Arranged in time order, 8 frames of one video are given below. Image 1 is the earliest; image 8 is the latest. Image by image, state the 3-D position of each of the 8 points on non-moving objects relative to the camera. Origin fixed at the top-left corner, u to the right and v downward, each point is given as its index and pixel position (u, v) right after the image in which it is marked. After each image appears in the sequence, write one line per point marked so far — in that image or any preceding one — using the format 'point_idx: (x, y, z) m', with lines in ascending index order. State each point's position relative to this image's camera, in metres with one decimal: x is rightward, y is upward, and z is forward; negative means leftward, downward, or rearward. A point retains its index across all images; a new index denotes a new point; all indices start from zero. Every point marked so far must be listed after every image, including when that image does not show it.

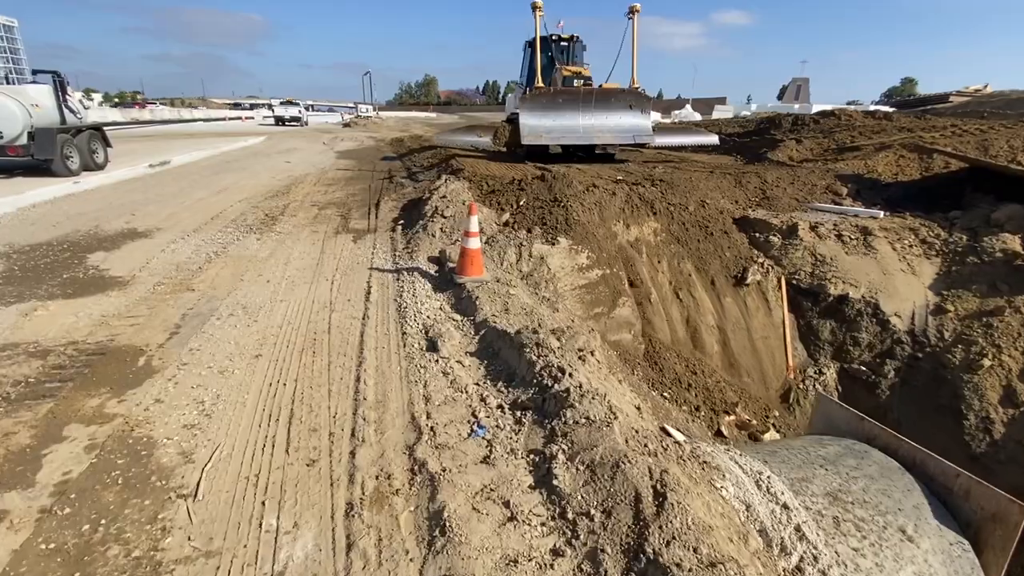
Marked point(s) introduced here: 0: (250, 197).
0: (-6.2, +2.2, +11.8) m
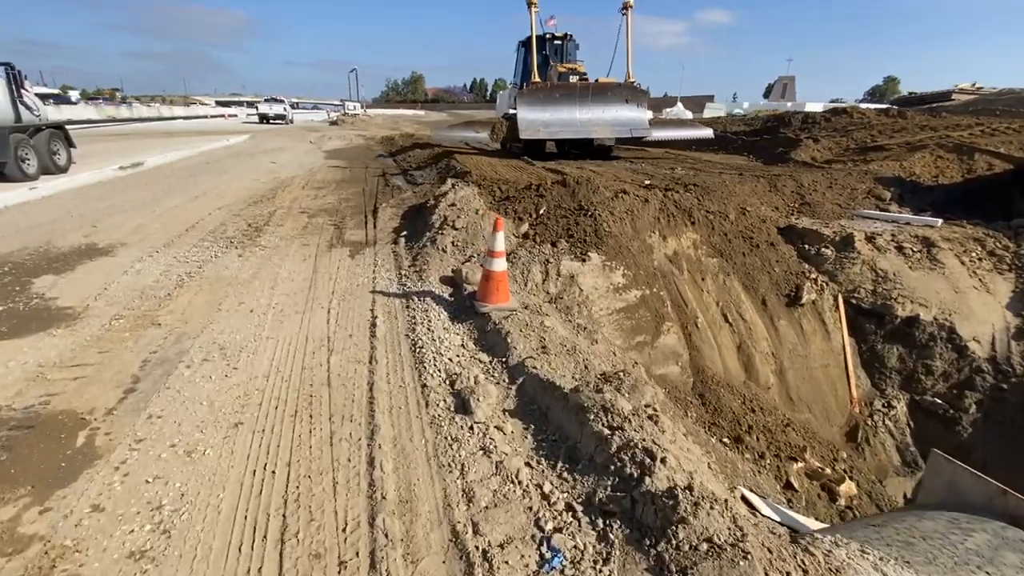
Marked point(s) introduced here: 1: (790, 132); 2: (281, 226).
0: (-6.0, +1.8, +10.6) m
1: (+10.8, +6.0, +19.3) m
2: (-4.2, +1.1, +9.0) m
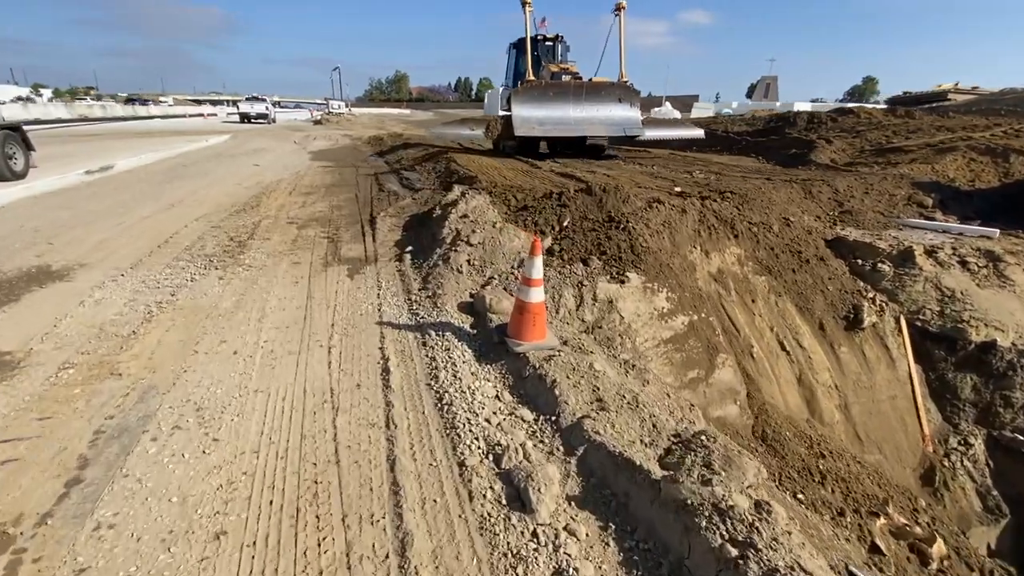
0: (-5.8, +1.4, +9.6) m
1: (+10.7, +5.8, +18.7) m
2: (-3.9, +0.8, +7.9) m
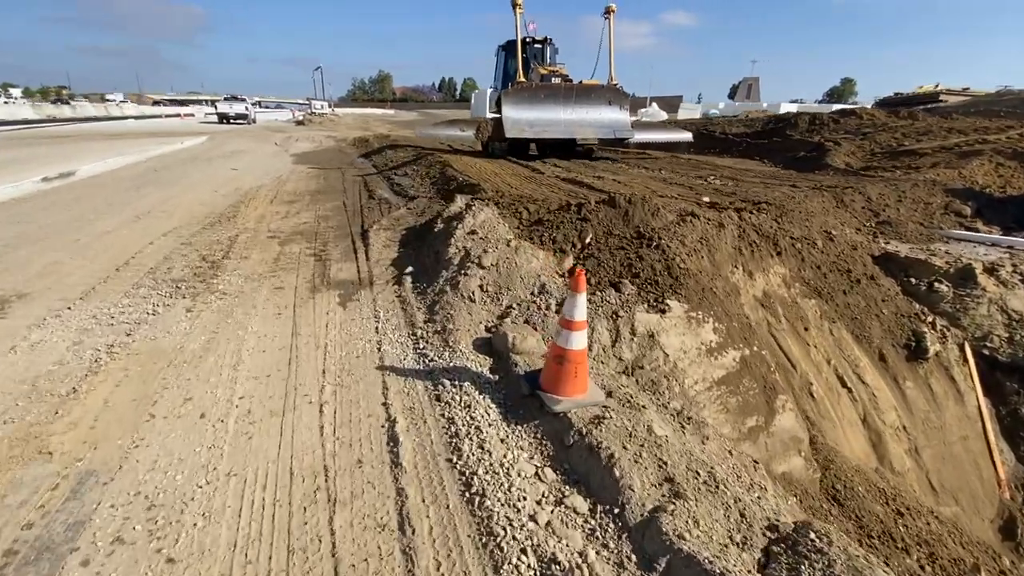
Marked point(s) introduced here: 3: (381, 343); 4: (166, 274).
0: (-5.7, +1.1, +8.6) m
1: (+10.5, +5.6, +18.2) m
2: (-3.7, +0.4, +7.0) m
3: (-1.3, -0.5, +4.8) m
4: (-4.3, +0.2, +6.2) m
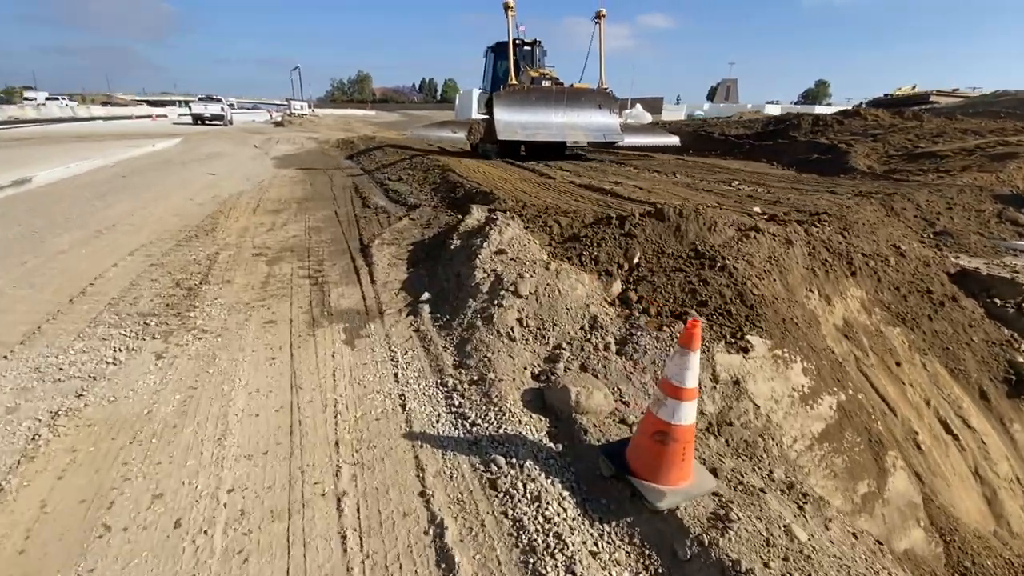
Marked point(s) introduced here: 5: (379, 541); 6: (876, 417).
0: (-5.4, +0.7, +7.4) m
1: (+10.4, +5.4, +17.6) m
2: (-3.4, +0.1, +5.9) m
3: (-0.8, -0.8, +3.8) m
4: (-3.9, -0.2, +5.2) m
5: (-0.7, -1.3, +2.7) m
6: (+3.1, -1.1, +4.3) m
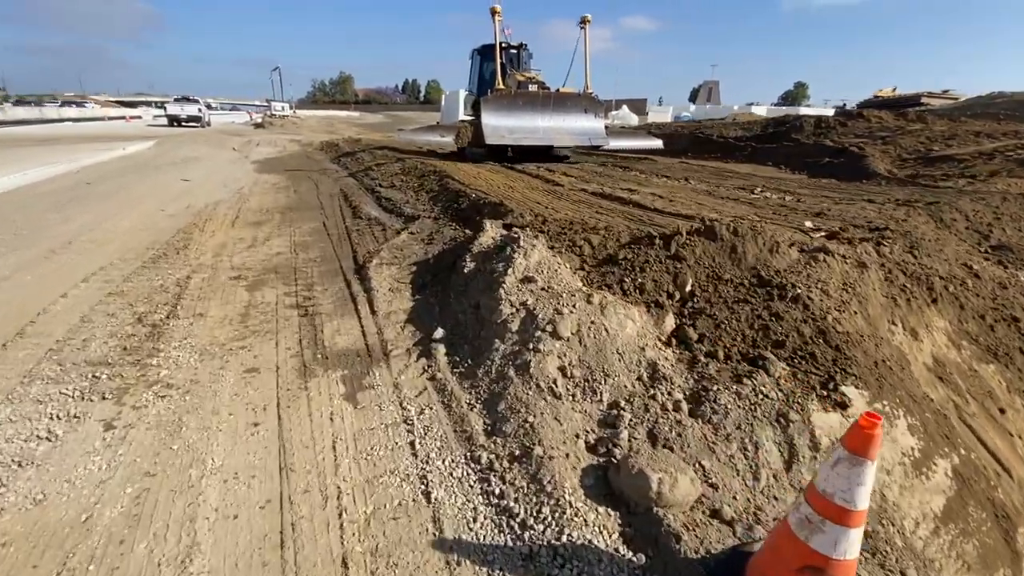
0: (-5.2, +0.3, +6.5) m
1: (+10.2, +5.1, +17.1) m
2: (-3.1, -0.3, +5.0) m
3: (-0.5, -1.2, +3.0) m
4: (-3.7, -0.5, +4.2) m
5: (-0.3, -1.7, +1.8) m
6: (+3.4, -1.4, +3.5) m
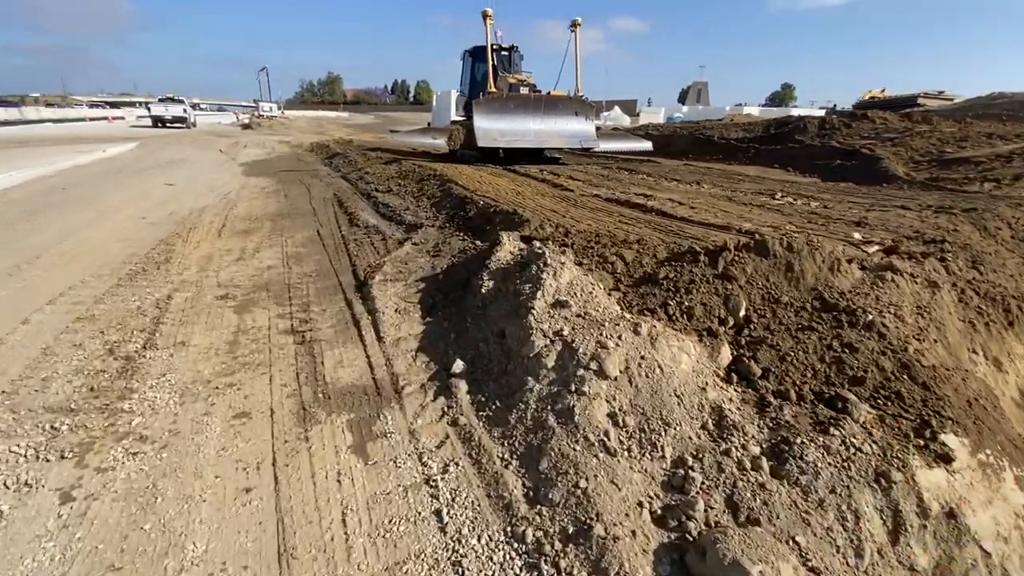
0: (-5.0, +0.1, +5.8) m
1: (+10.2, +5.0, +16.8) m
2: (-2.9, -0.5, +4.4) m
3: (-0.2, -1.4, +2.4) m
4: (-3.4, -0.8, +3.6) m
5: (-0.1, -1.9, +1.2) m
6: (+3.7, -1.6, +3.0) m
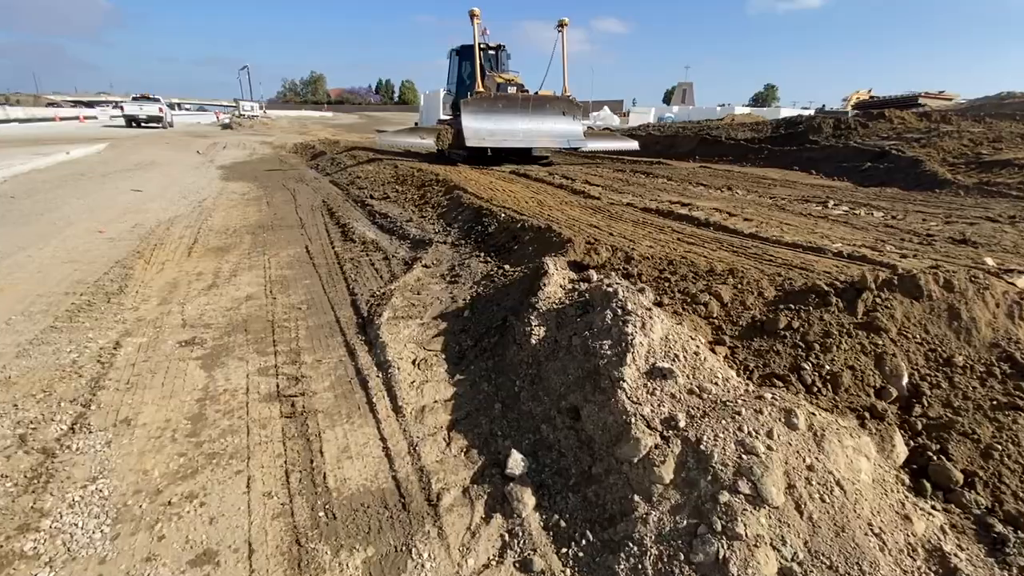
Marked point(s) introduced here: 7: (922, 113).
0: (-4.6, -0.3, +4.5) m
1: (+10.2, +4.7, +15.9) m
2: (-2.5, -0.9, +3.2) m
3: (+0.3, -1.7, +1.3) m
4: (-3.0, -1.1, +2.4) m
5: (+0.5, -2.2, +0.1) m
6: (+4.1, -1.9, +2.0) m
7: (+15.4, +6.5, +18.7) m
